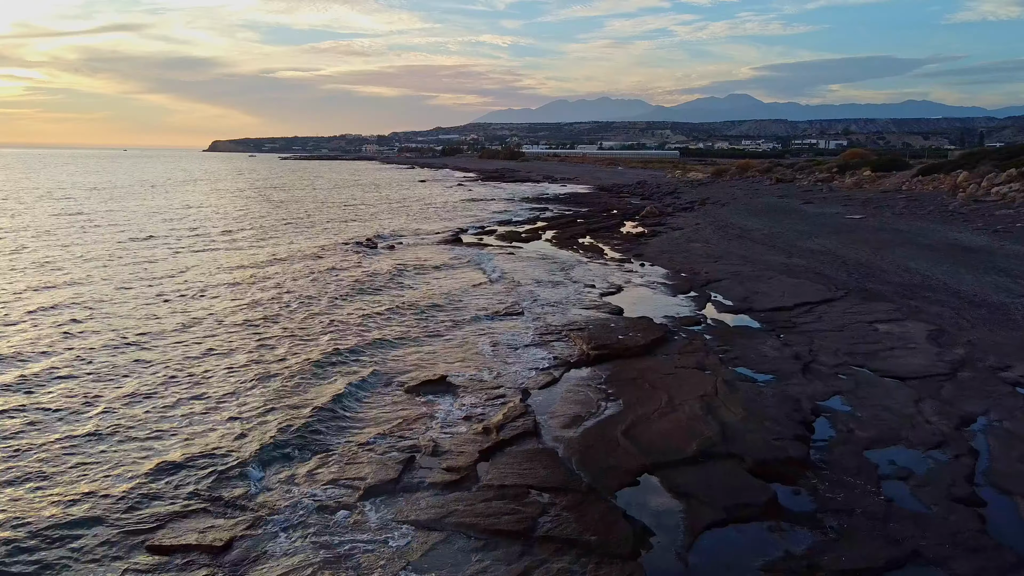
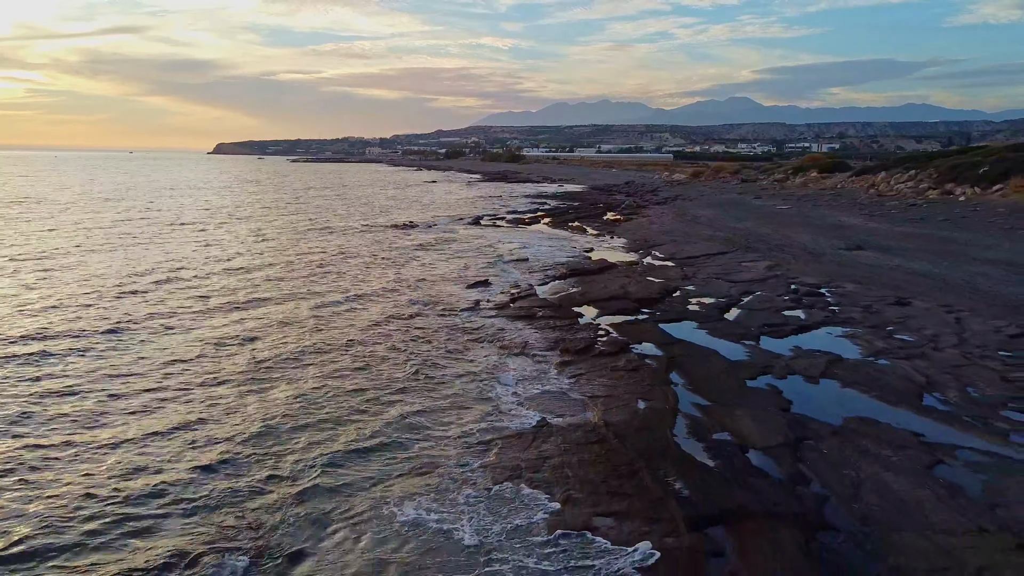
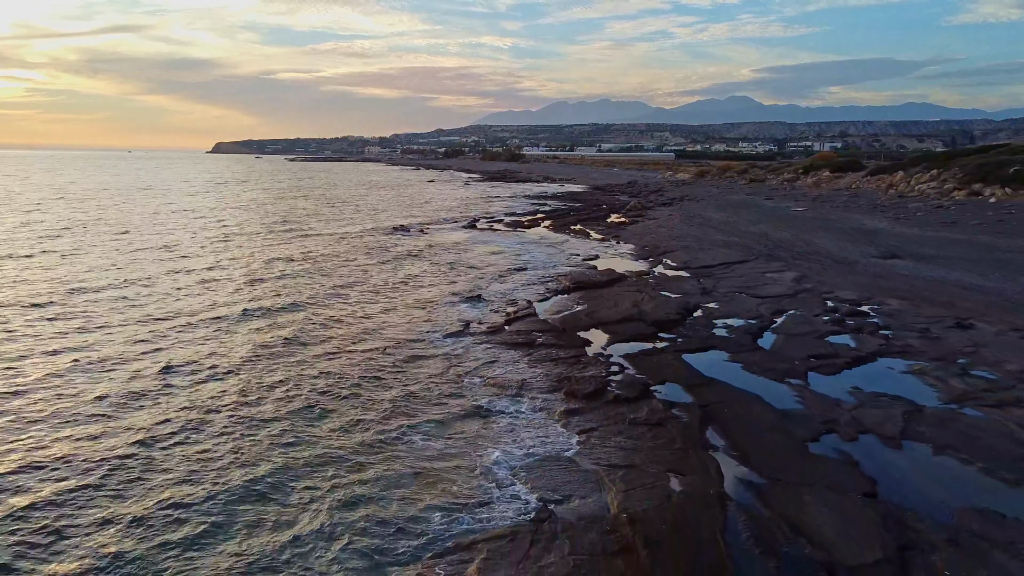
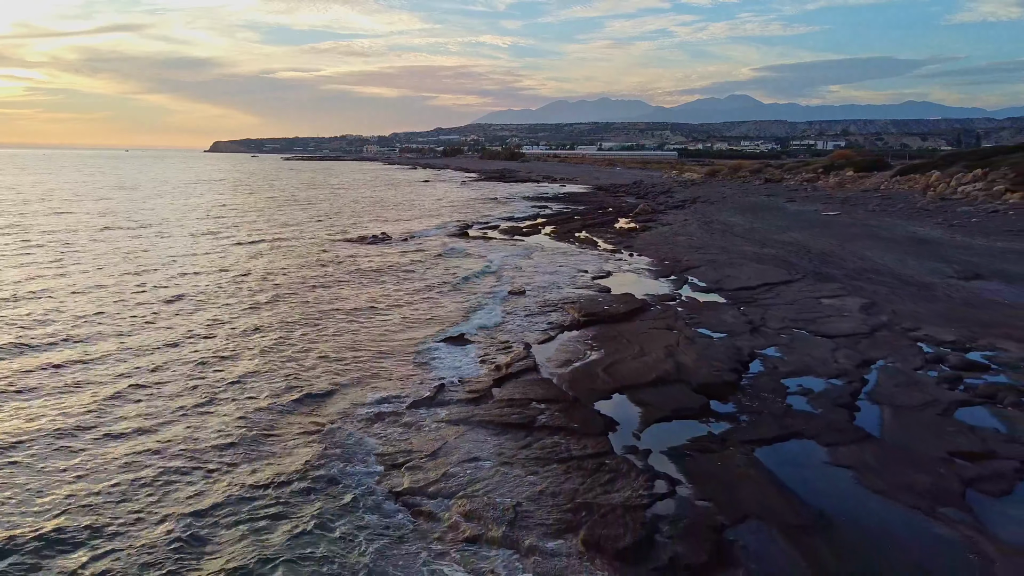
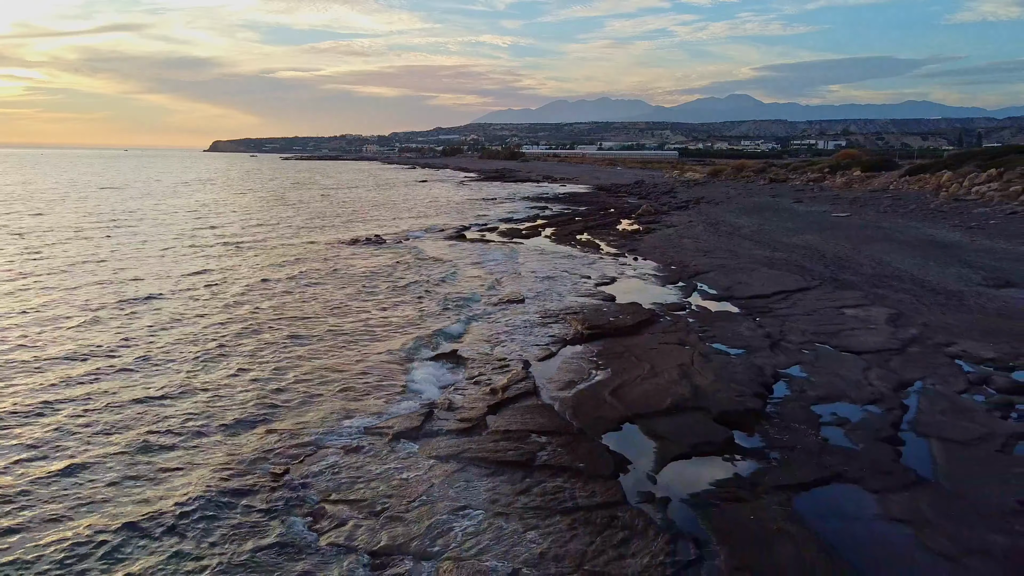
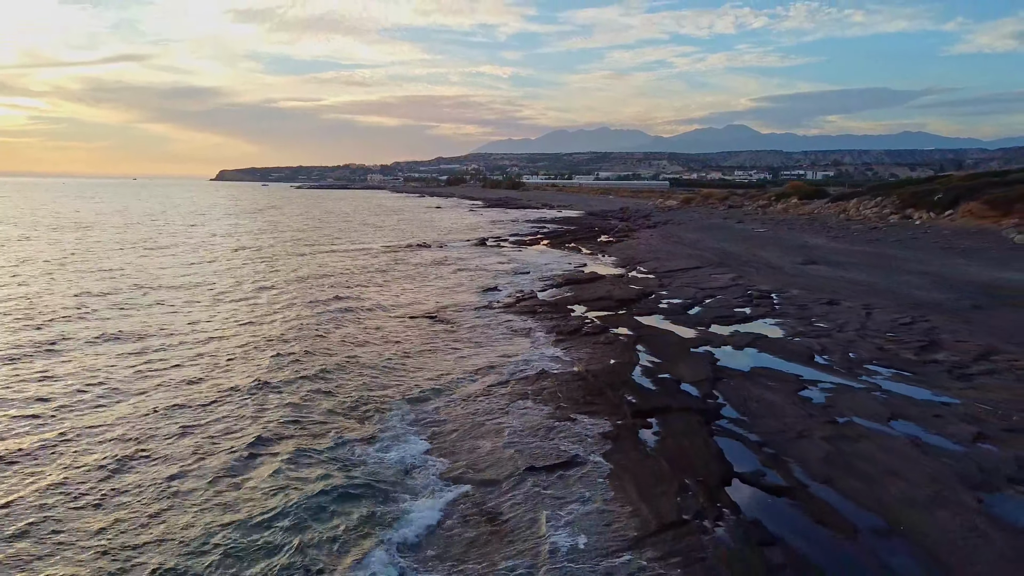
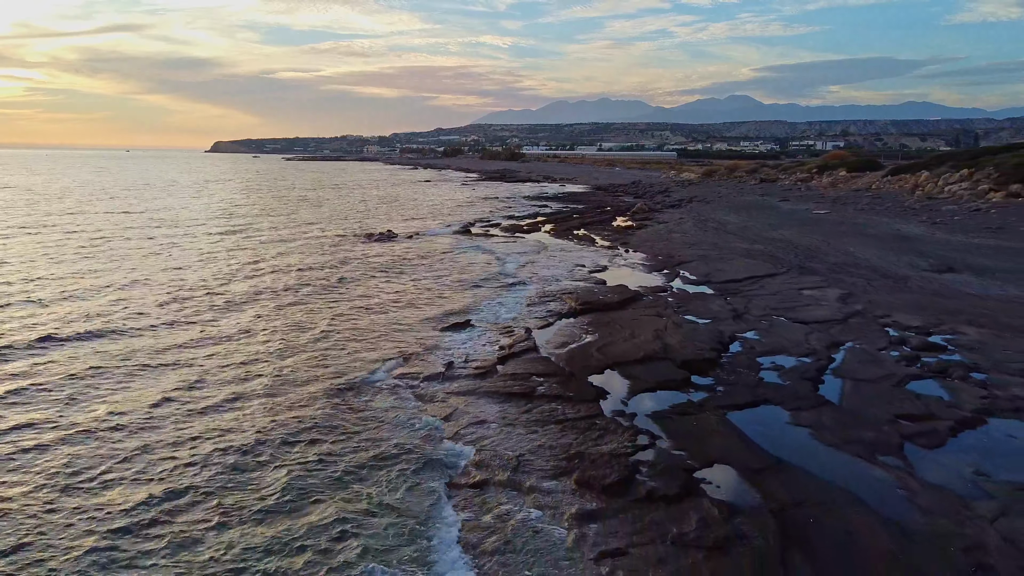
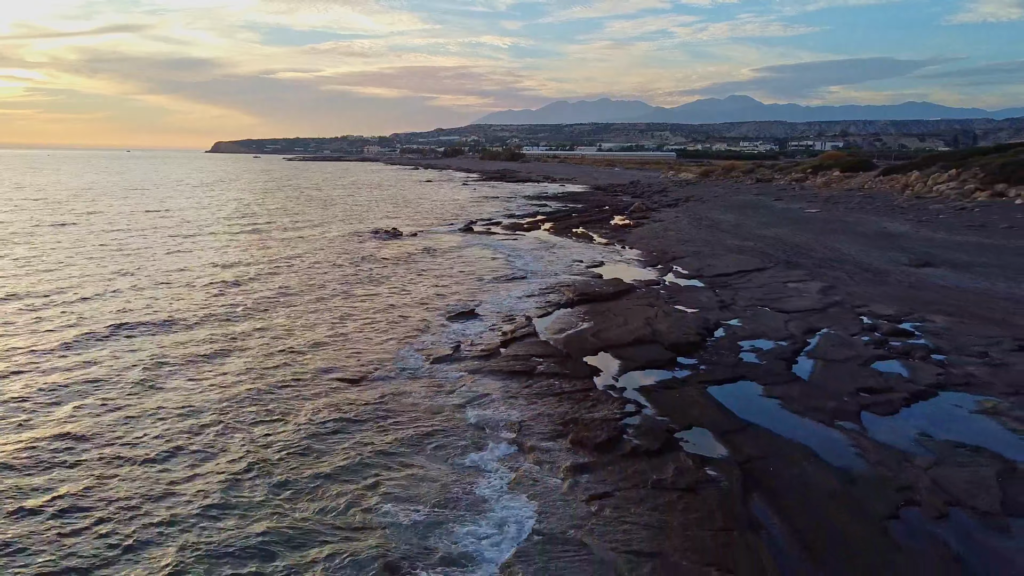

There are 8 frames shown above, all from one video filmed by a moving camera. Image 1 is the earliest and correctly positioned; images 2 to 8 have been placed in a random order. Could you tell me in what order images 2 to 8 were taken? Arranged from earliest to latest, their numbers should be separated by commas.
5, 4, 7, 8, 3, 2, 6
